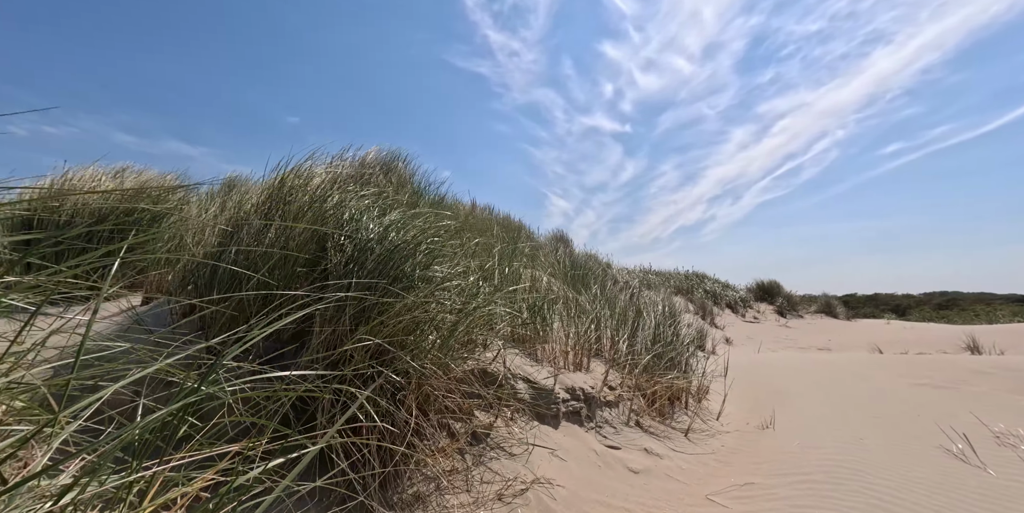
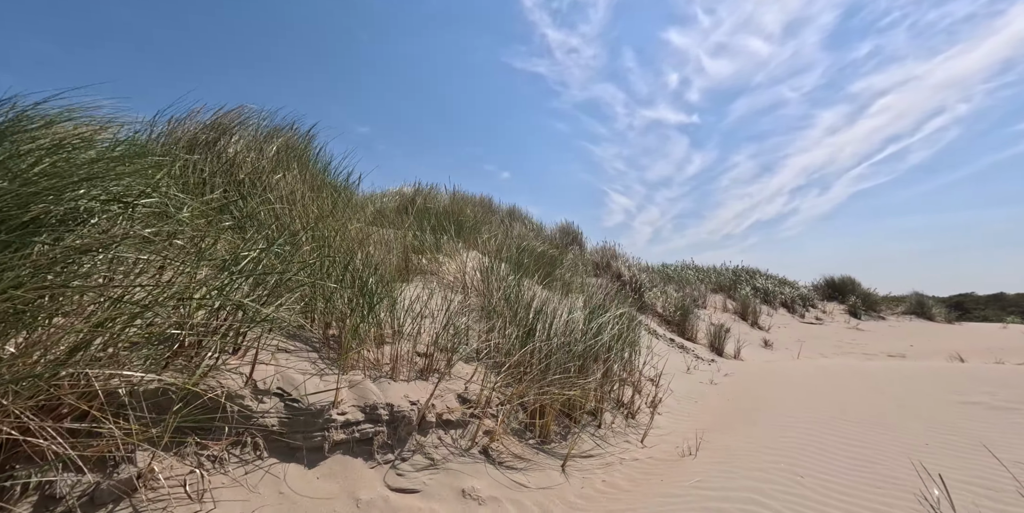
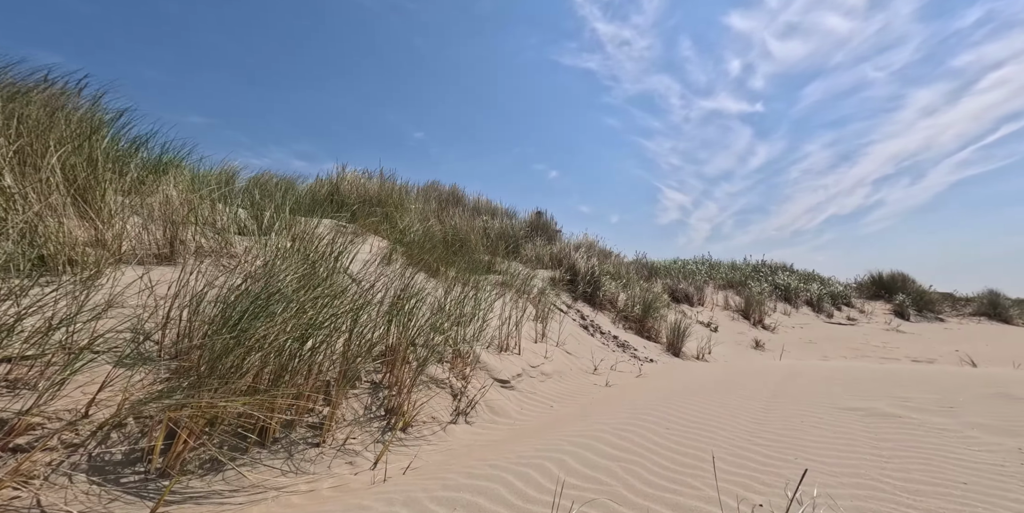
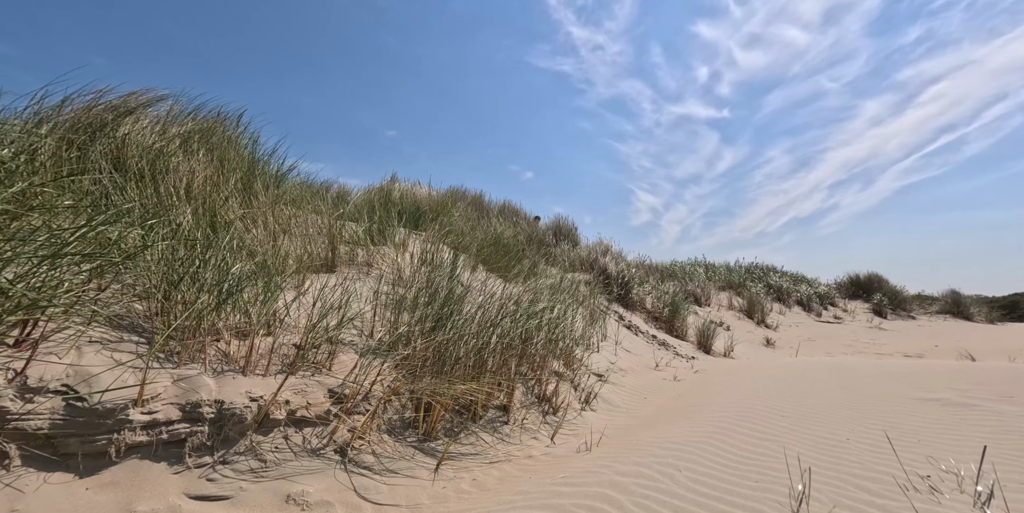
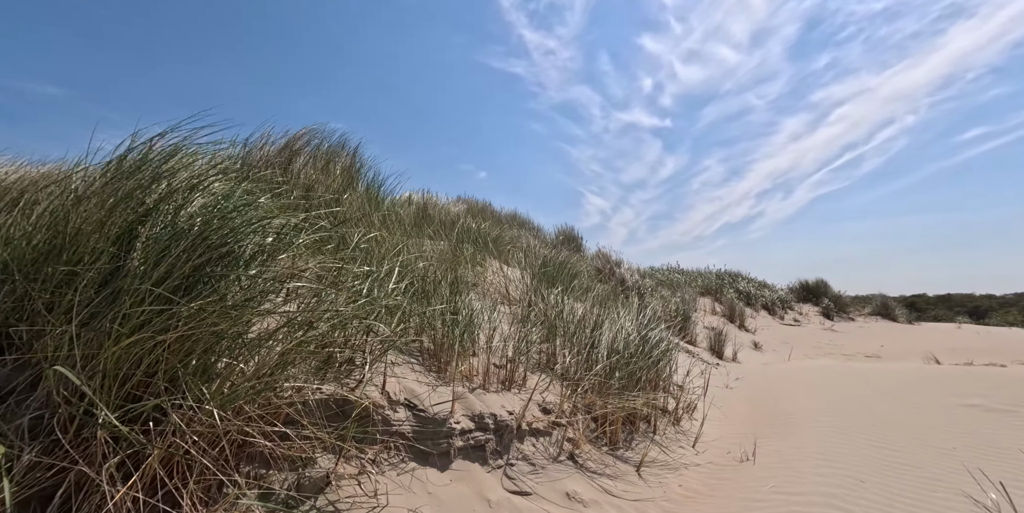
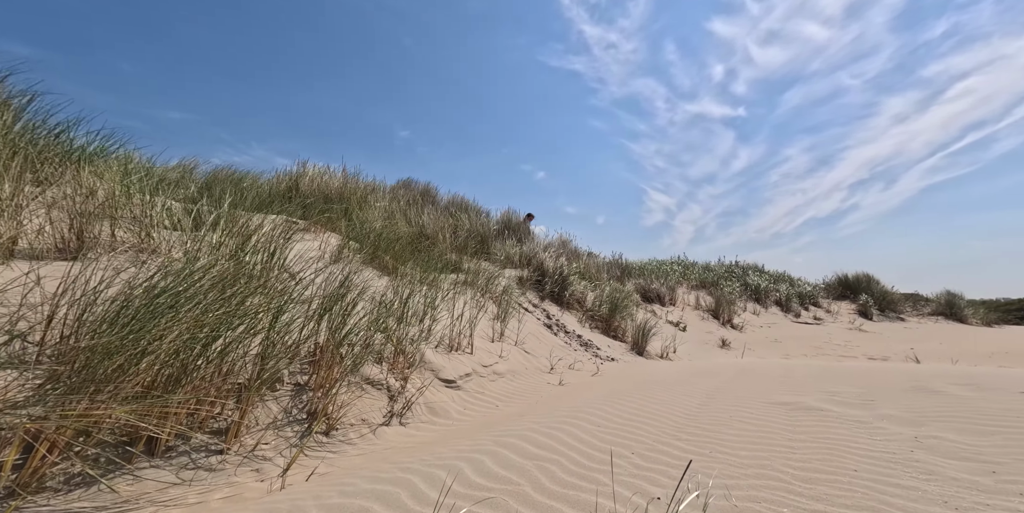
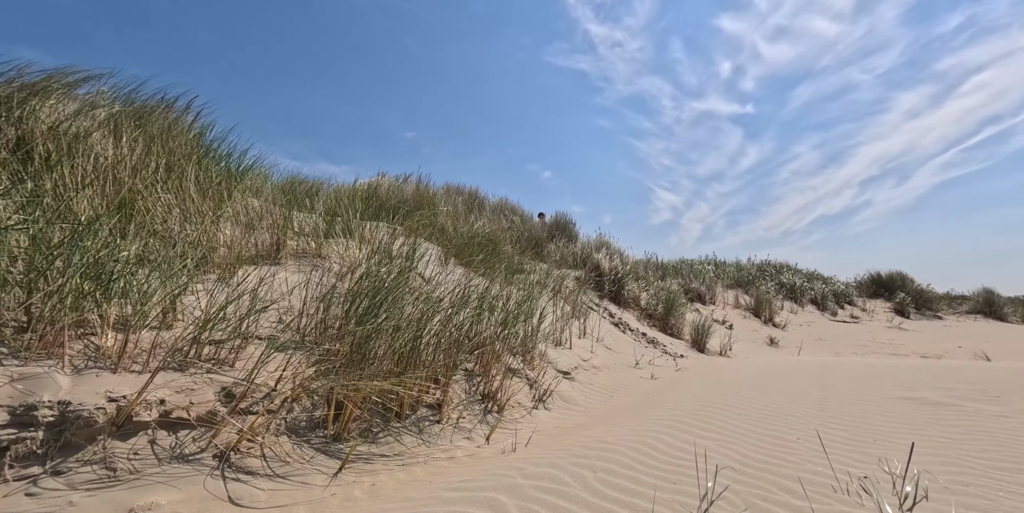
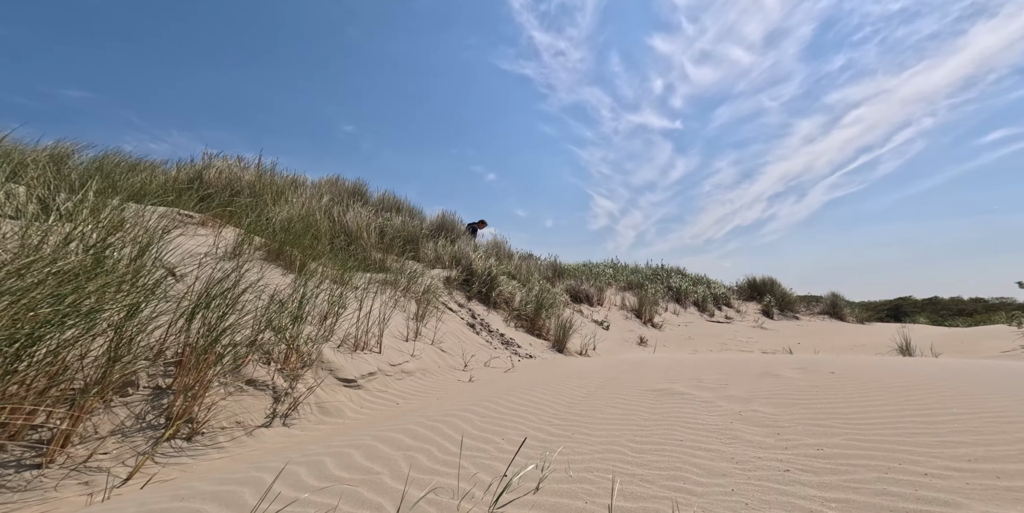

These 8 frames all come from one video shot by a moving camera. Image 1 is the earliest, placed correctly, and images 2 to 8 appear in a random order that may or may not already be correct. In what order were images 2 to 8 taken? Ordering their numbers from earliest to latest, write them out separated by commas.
5, 2, 4, 7, 3, 6, 8
